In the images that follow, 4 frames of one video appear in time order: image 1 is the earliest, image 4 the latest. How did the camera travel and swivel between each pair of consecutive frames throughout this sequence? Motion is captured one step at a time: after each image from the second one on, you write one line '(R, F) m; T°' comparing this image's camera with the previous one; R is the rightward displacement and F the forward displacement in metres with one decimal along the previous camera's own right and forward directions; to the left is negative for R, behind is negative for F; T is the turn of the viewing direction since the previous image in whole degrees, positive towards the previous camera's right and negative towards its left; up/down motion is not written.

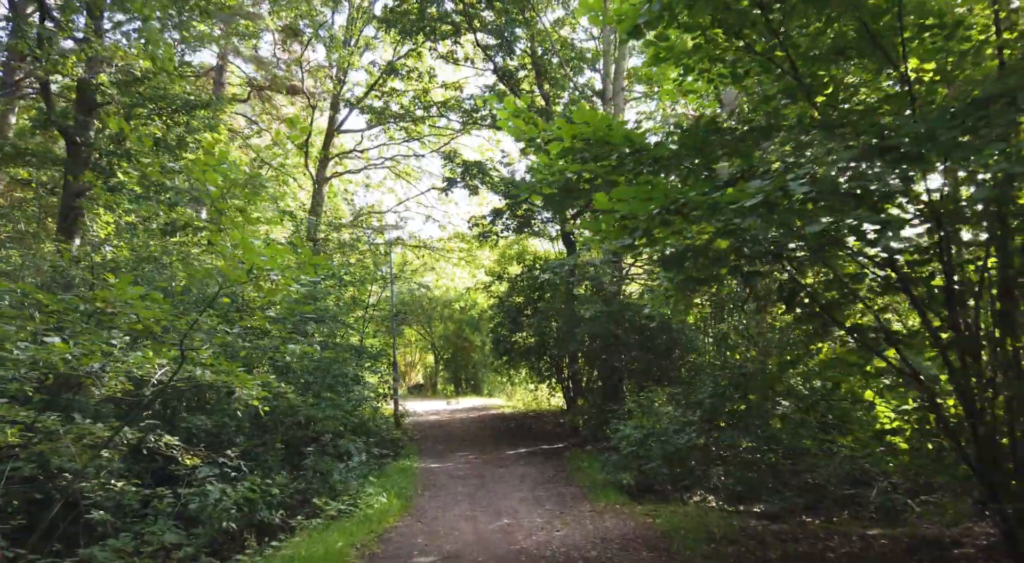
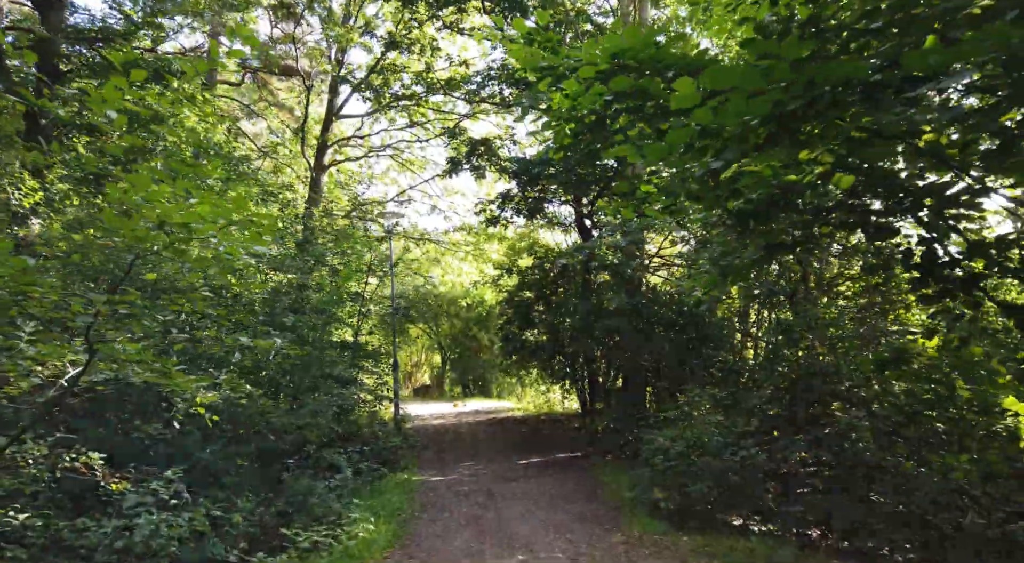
(0.0, +1.4) m; -1°
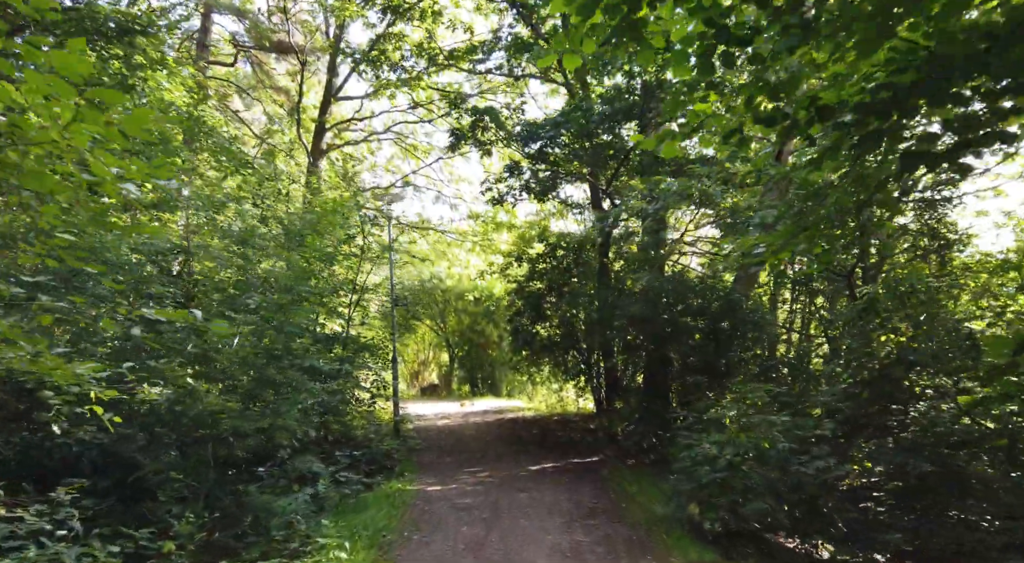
(0.0, +1.3) m; -1°
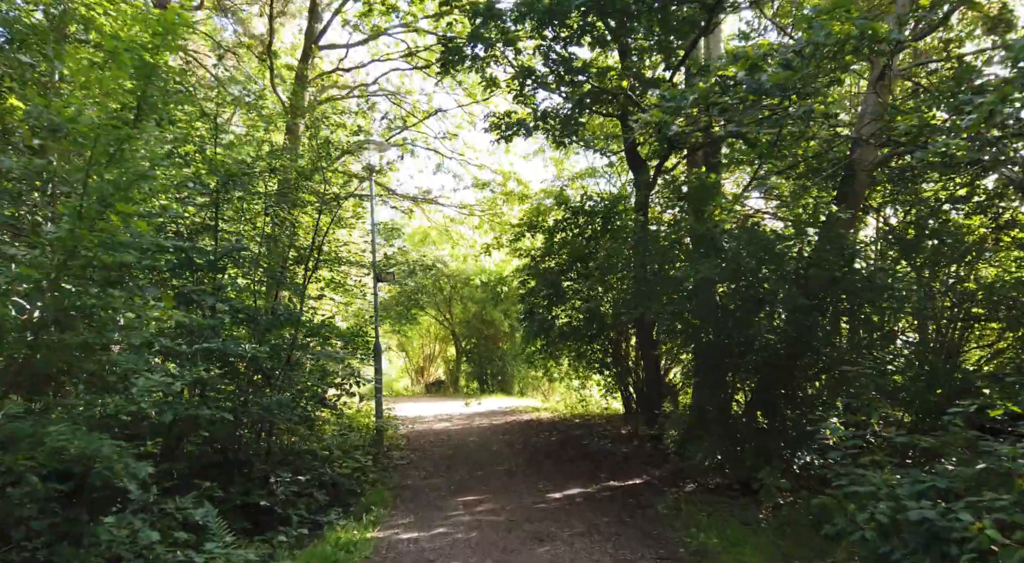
(0.0, +3.0) m; -1°
